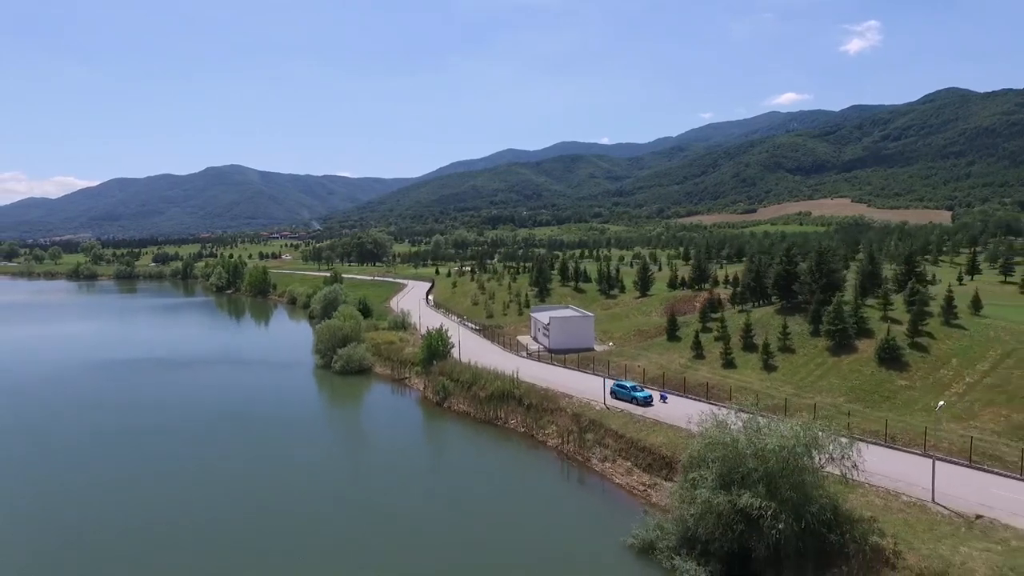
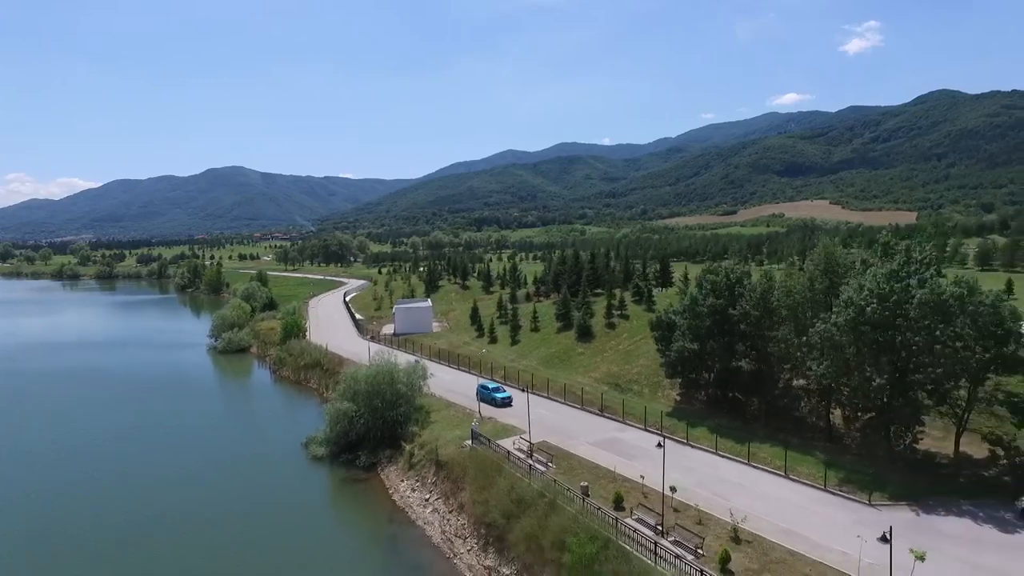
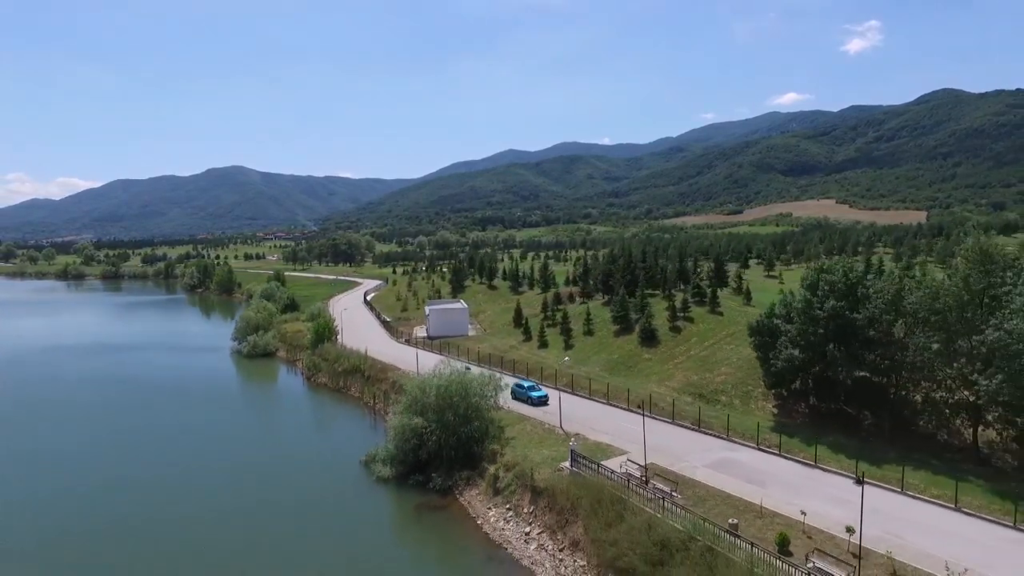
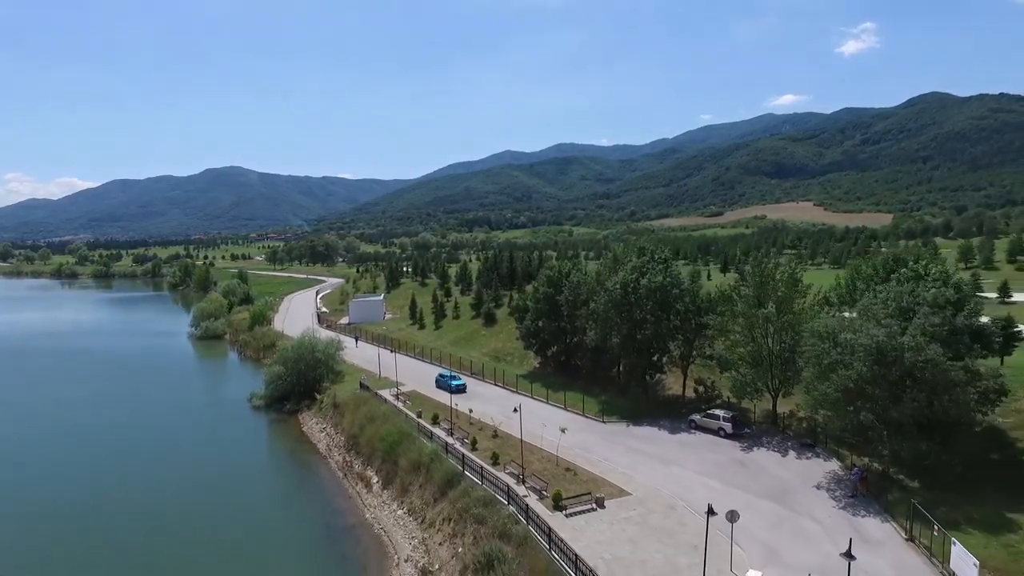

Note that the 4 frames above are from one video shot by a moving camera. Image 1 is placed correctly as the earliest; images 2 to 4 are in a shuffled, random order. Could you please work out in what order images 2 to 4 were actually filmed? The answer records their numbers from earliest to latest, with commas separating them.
3, 2, 4
